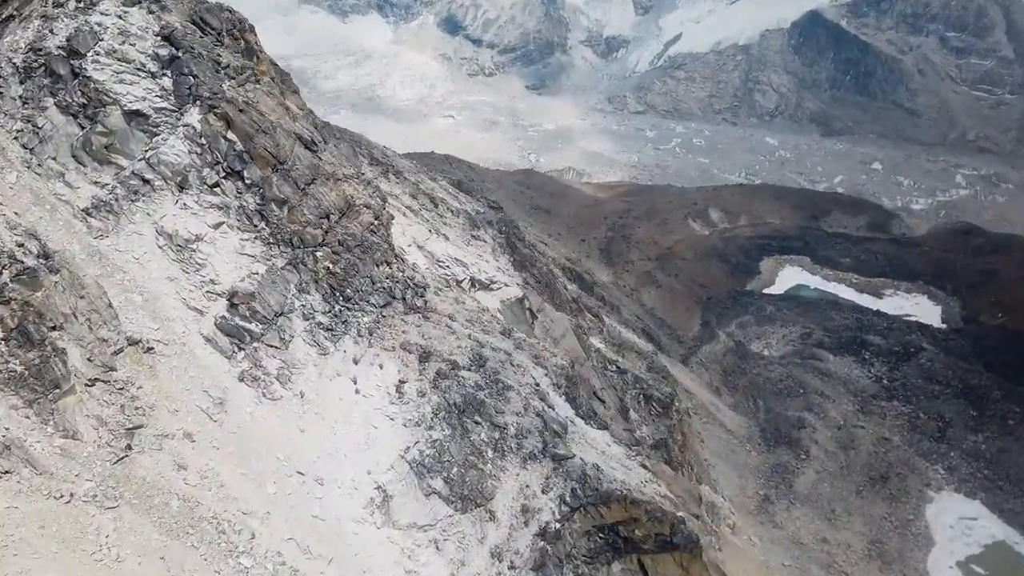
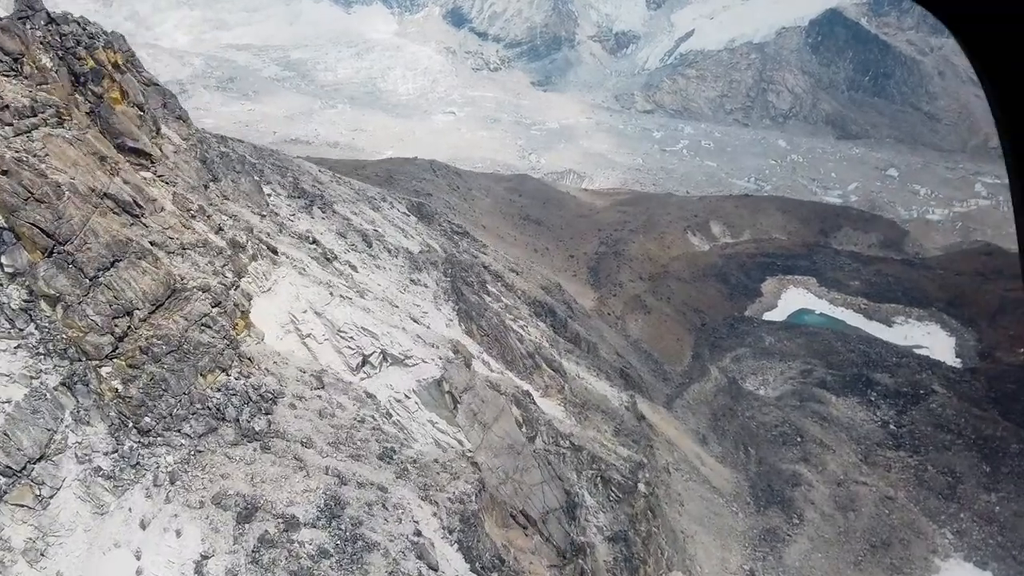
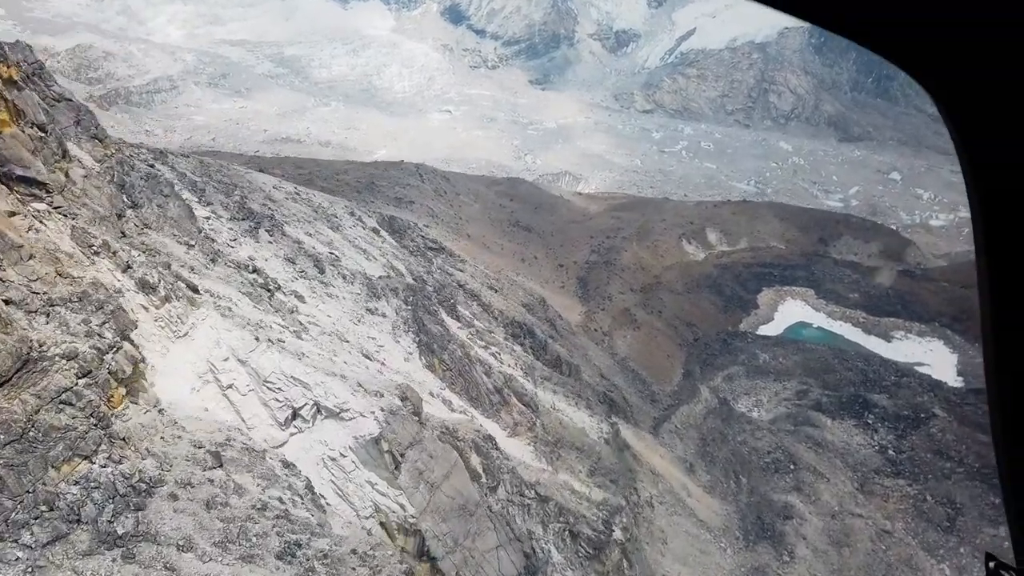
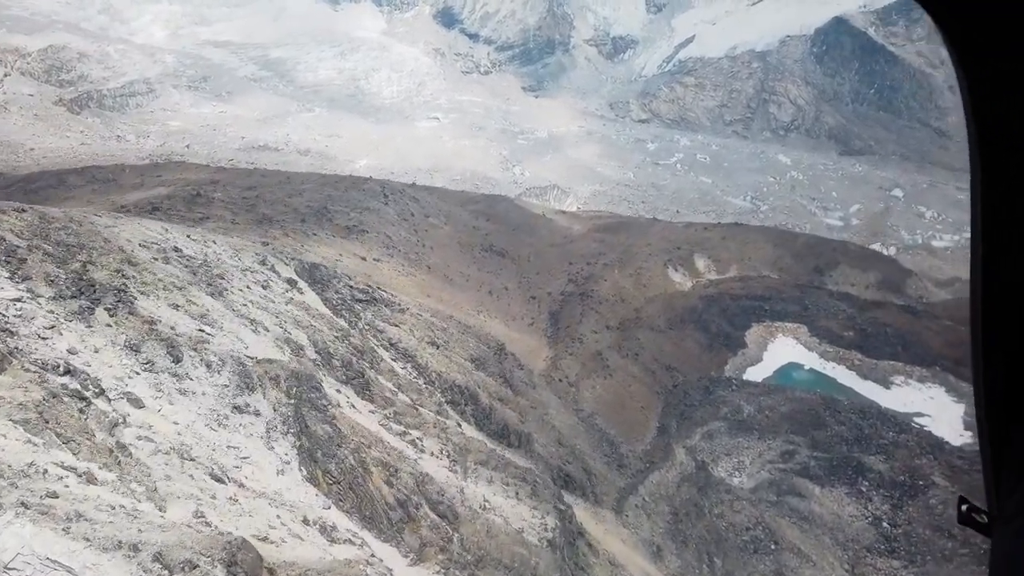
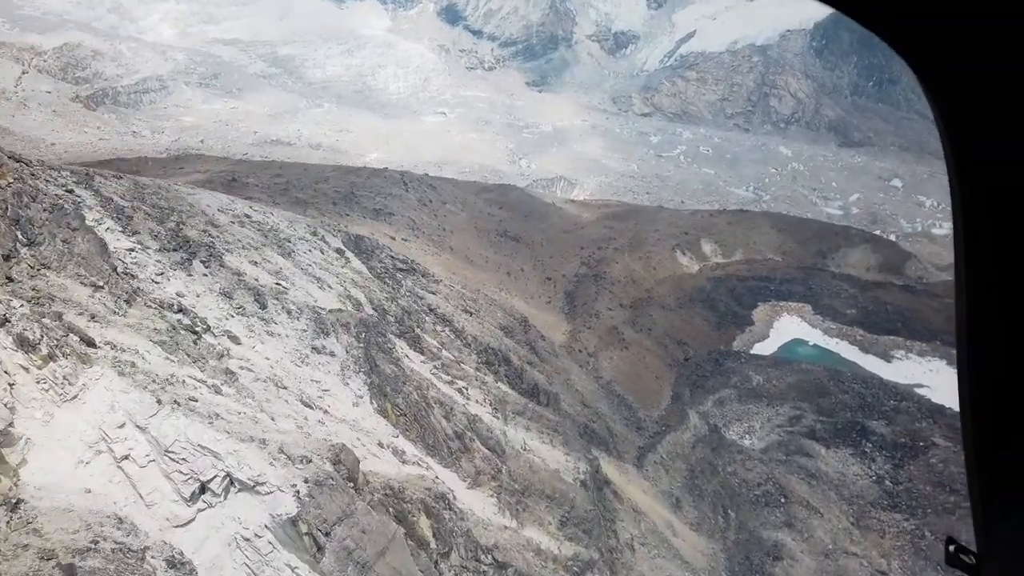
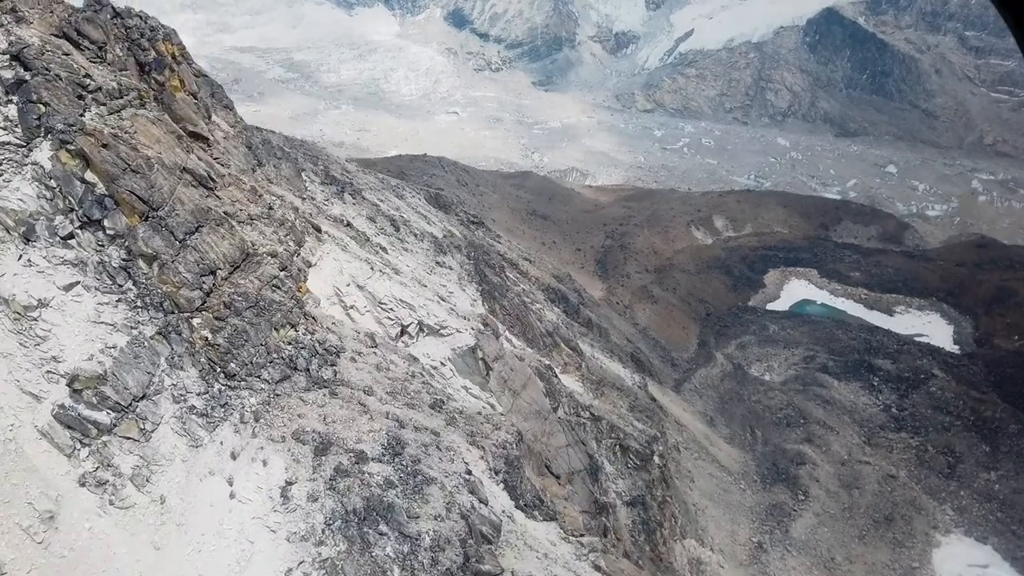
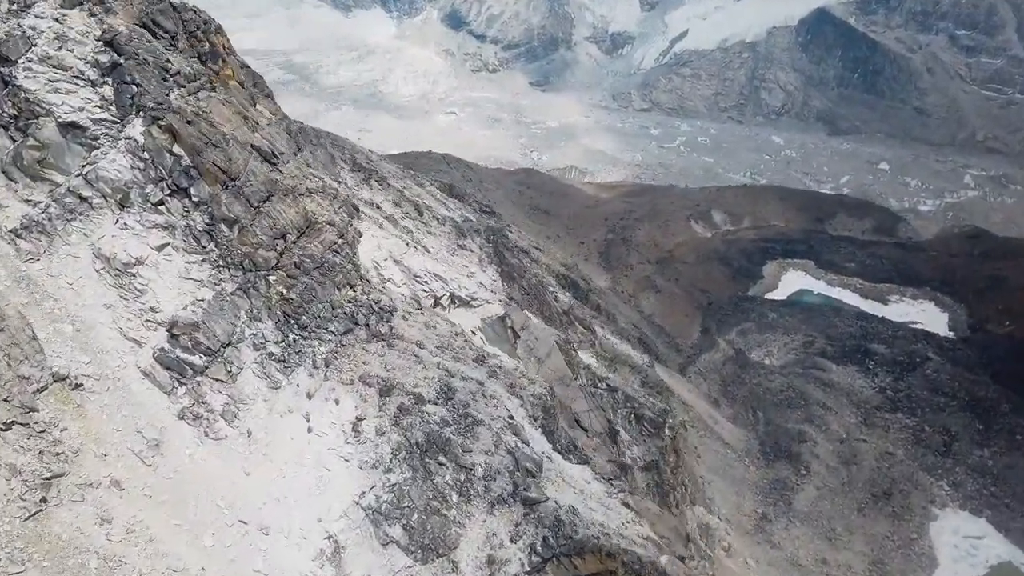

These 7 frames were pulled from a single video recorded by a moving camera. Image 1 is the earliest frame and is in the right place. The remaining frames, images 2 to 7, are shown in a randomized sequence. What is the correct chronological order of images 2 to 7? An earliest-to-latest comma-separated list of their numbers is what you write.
7, 6, 2, 3, 5, 4
